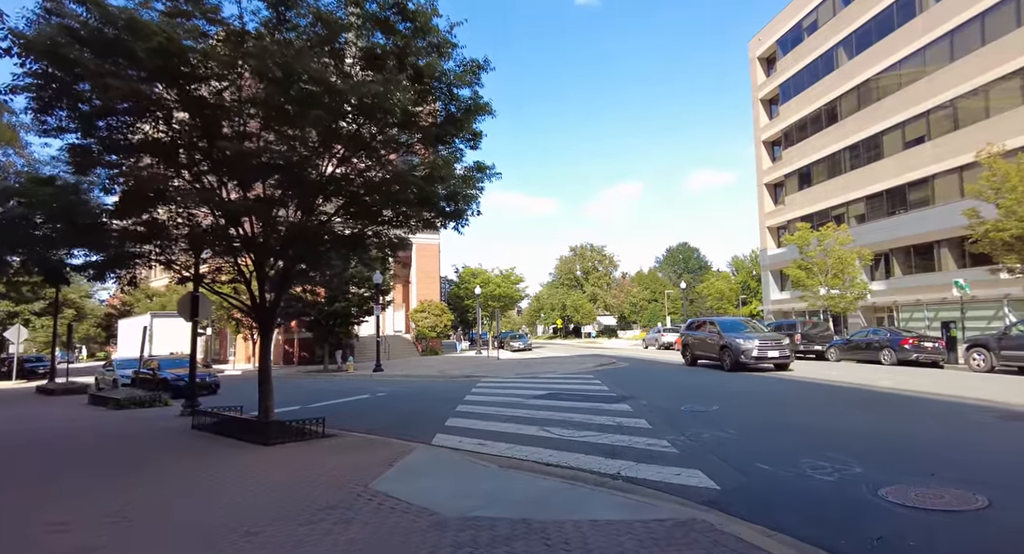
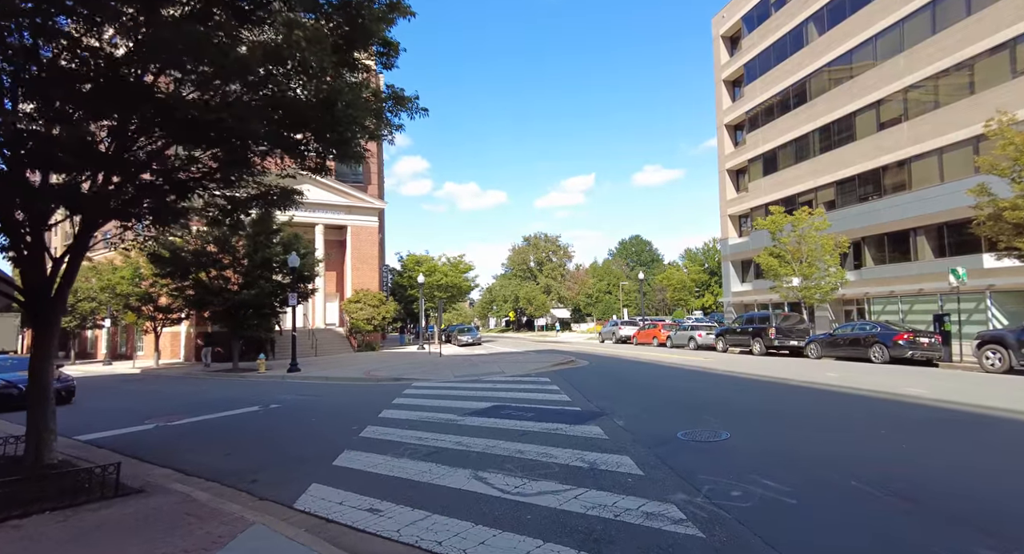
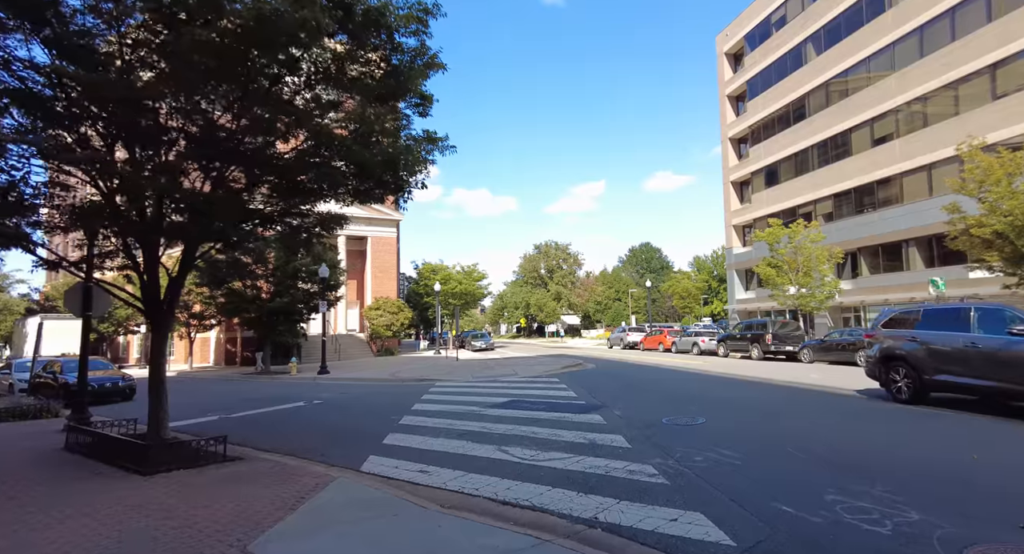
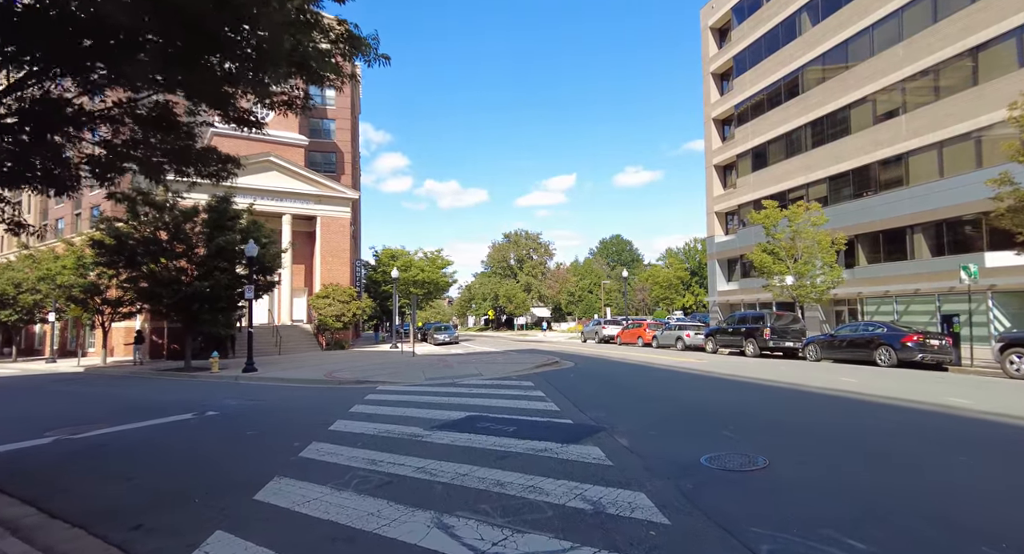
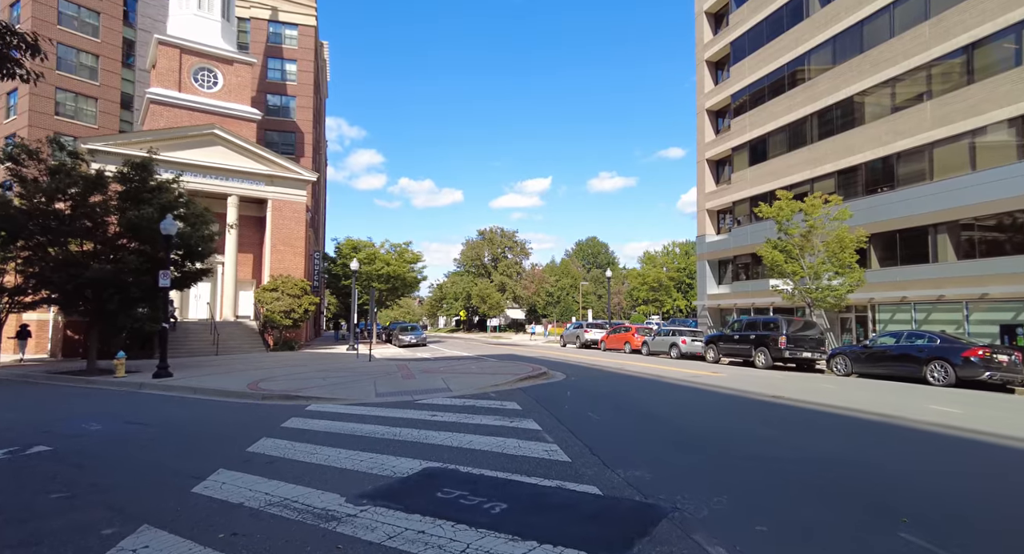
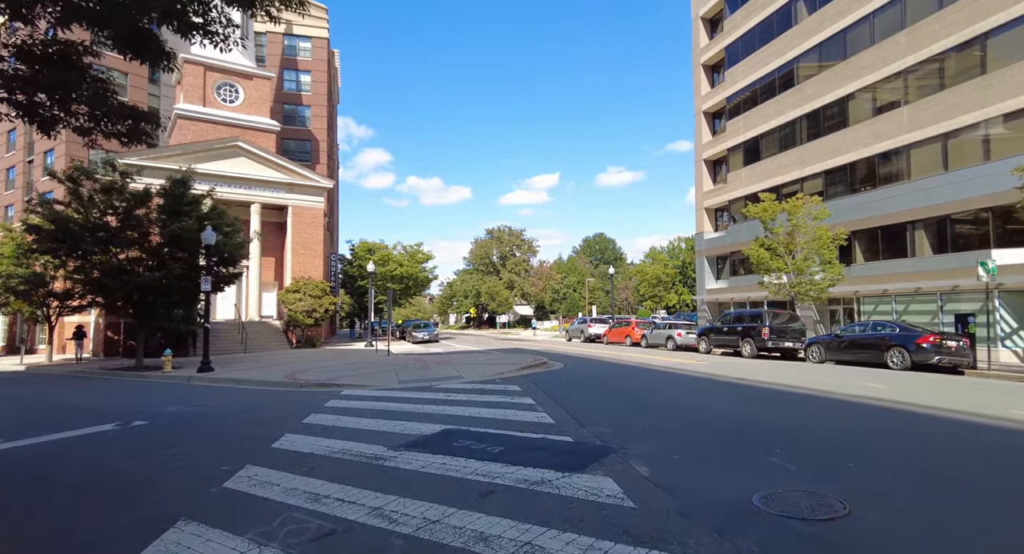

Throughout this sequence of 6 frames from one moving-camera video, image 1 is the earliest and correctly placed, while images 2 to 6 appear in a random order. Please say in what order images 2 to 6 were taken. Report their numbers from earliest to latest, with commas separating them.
3, 2, 4, 6, 5
